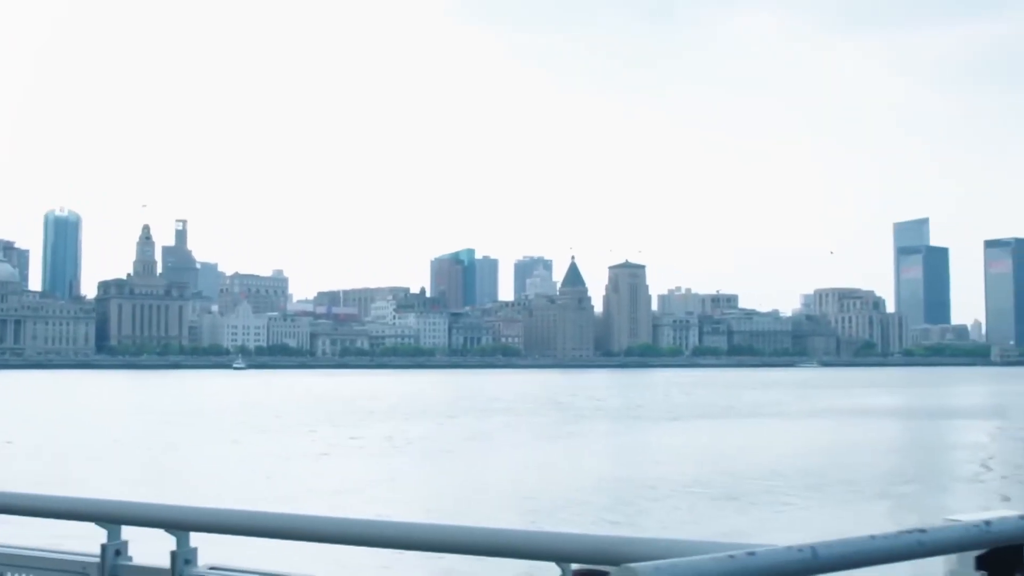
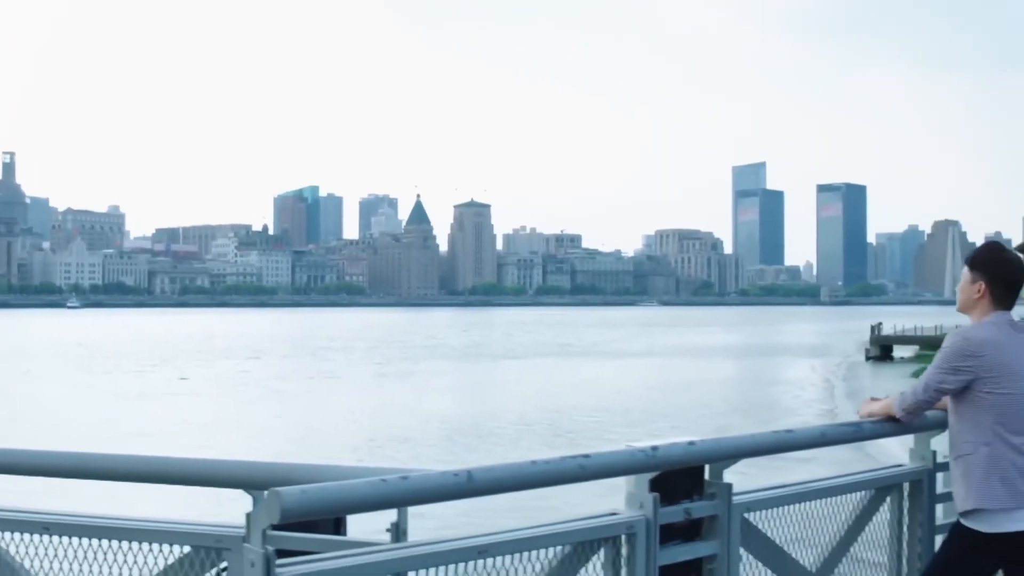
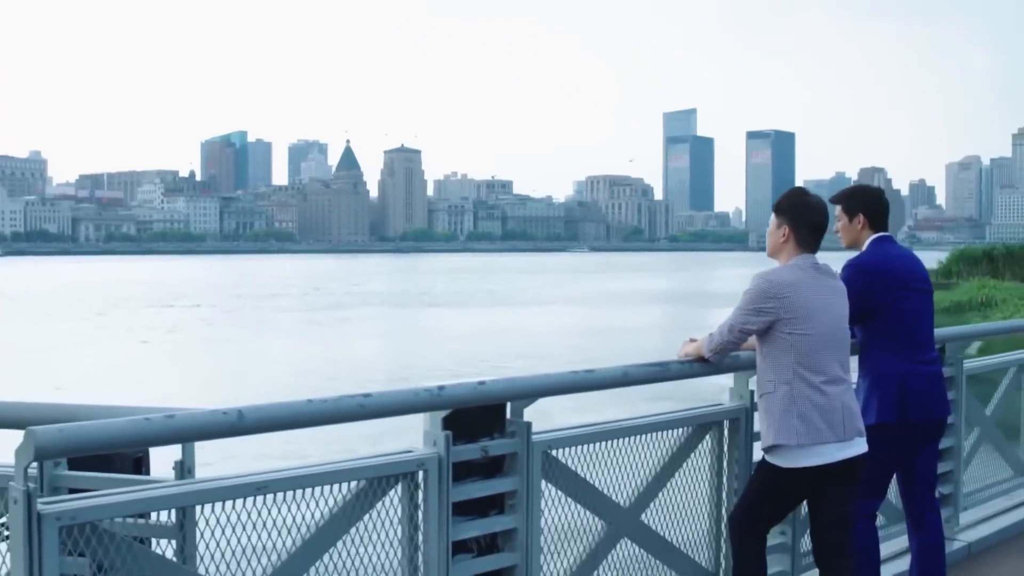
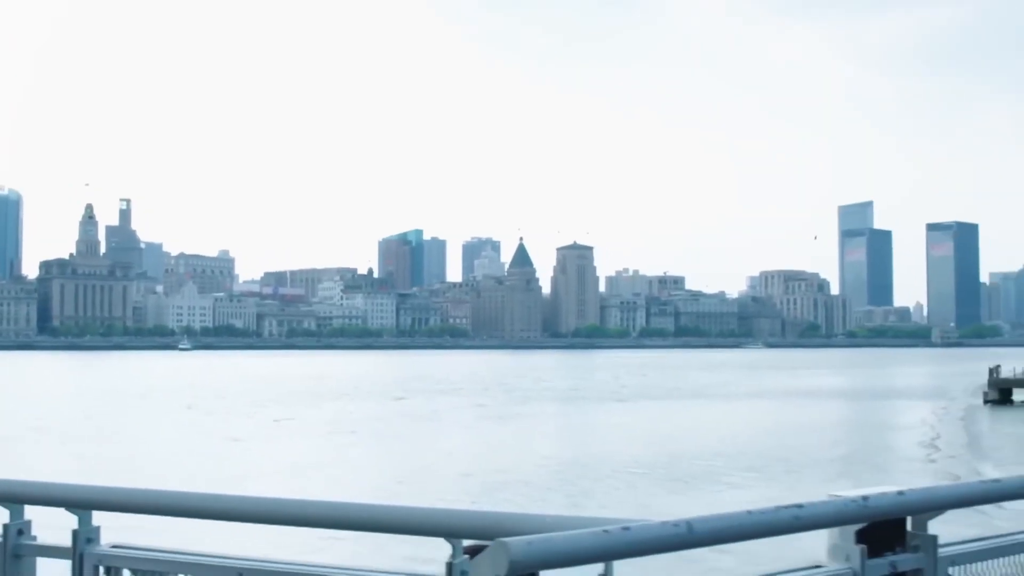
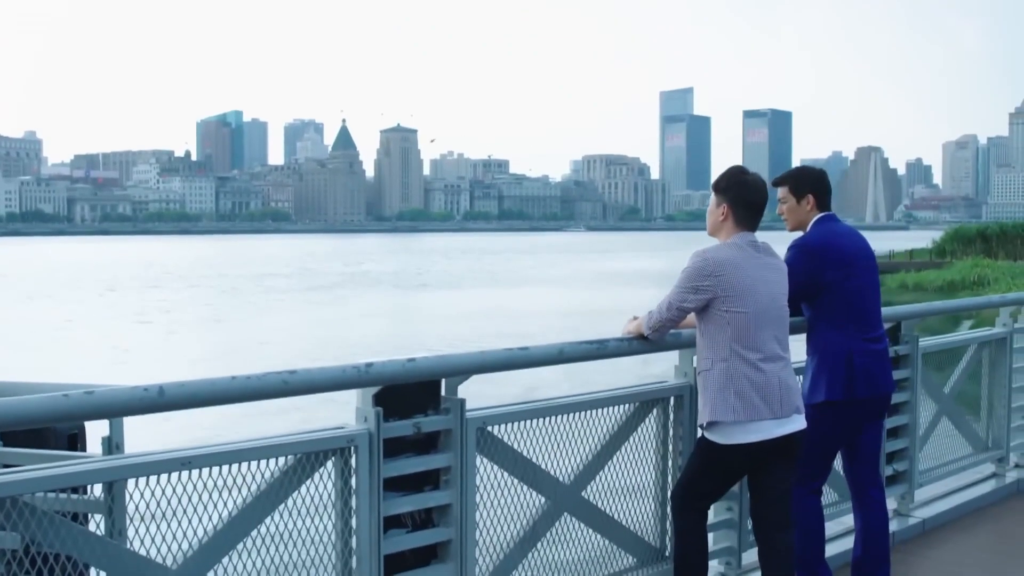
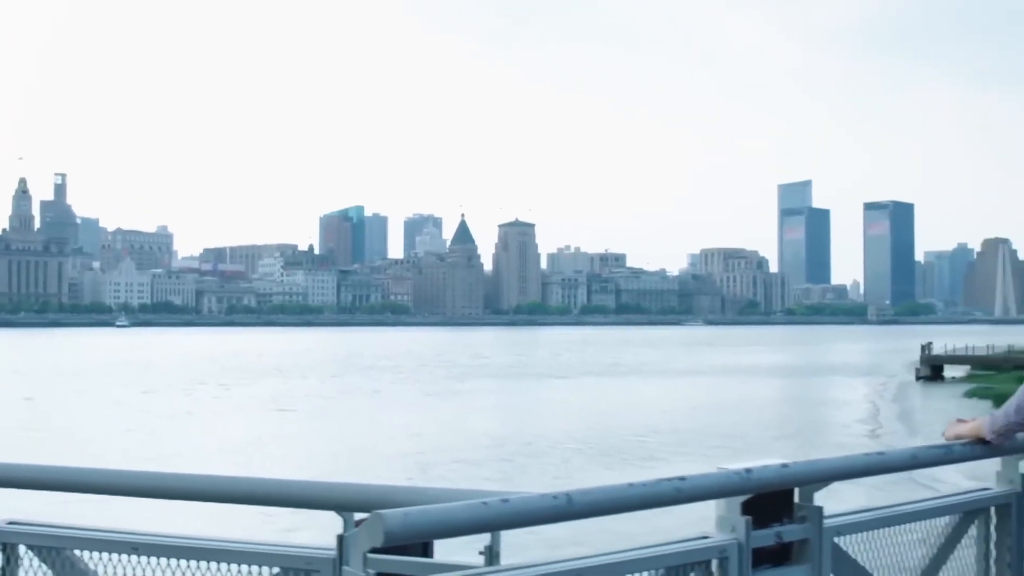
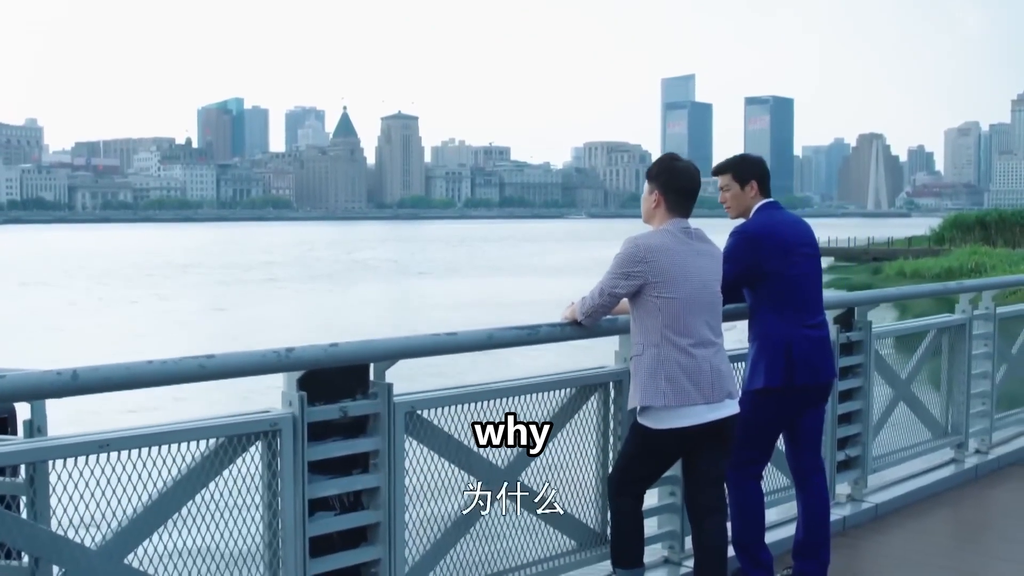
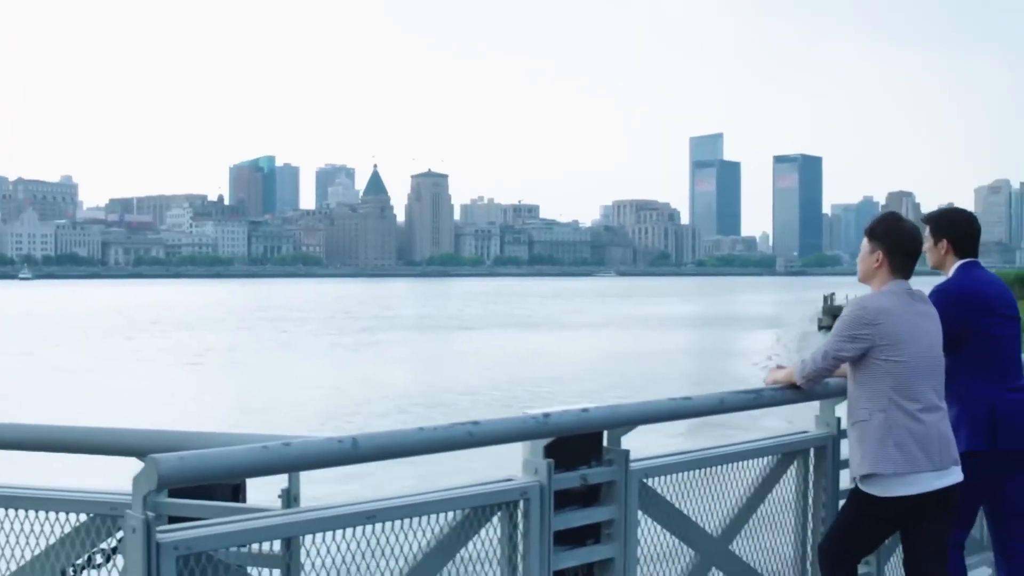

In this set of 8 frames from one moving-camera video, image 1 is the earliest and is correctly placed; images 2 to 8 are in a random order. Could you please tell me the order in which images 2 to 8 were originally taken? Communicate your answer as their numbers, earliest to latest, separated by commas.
4, 6, 2, 8, 3, 5, 7
